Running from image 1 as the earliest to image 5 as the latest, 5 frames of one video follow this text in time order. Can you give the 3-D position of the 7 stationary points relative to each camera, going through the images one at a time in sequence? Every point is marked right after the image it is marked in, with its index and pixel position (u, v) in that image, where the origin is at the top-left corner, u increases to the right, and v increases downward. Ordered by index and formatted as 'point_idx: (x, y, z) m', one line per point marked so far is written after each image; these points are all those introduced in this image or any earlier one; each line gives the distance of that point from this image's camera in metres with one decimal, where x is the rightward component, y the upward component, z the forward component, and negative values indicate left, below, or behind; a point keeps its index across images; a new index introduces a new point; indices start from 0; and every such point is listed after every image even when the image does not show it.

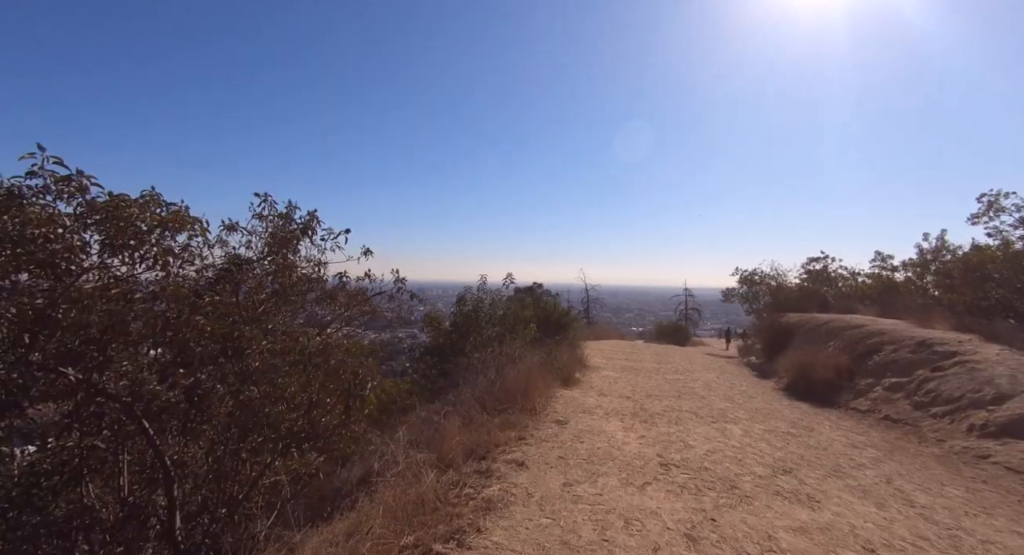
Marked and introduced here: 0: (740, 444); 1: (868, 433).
0: (+2.8, -2.1, +5.9) m
1: (+5.7, -2.5, +7.5) m
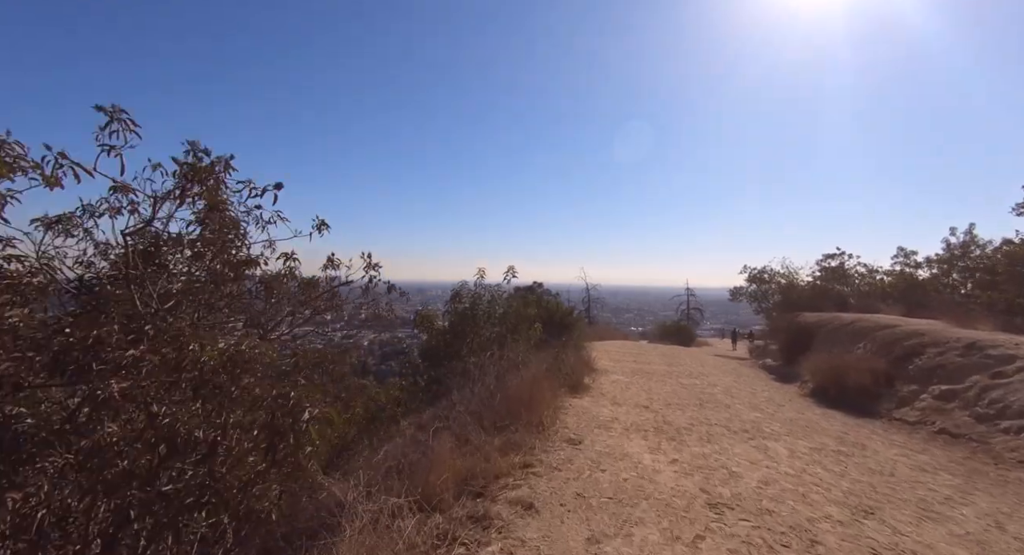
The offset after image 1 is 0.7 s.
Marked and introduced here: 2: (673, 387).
0: (+2.9, -2.0, +4.8) m
1: (+5.7, -2.4, +6.5) m
2: (+3.7, -2.5, +10.8) m
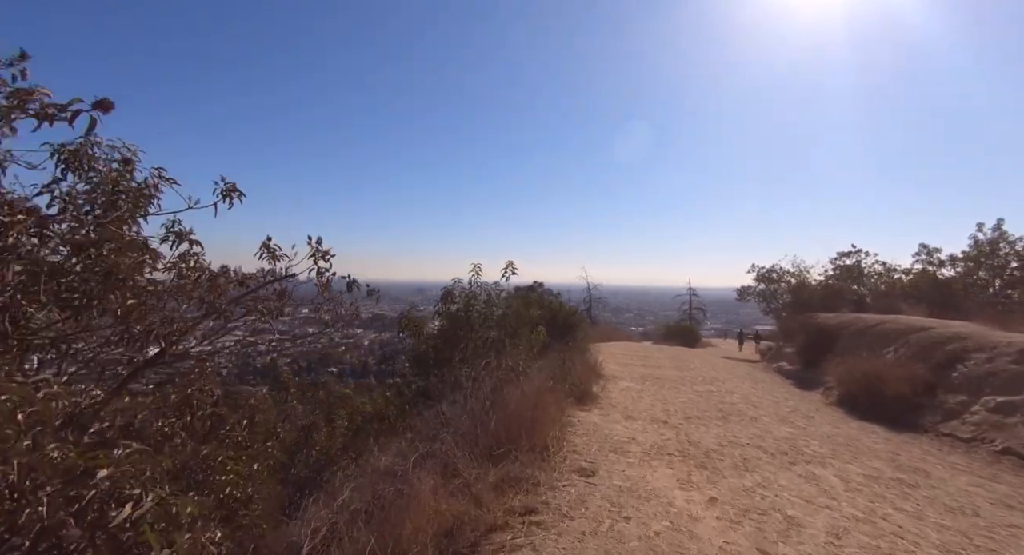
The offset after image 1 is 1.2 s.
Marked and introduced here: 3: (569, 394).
0: (+2.9, -1.9, +3.9) m
1: (+5.7, -2.3, +5.5) m
2: (+3.7, -2.5, +9.8) m
3: (+0.9, -1.9, +7.5) m
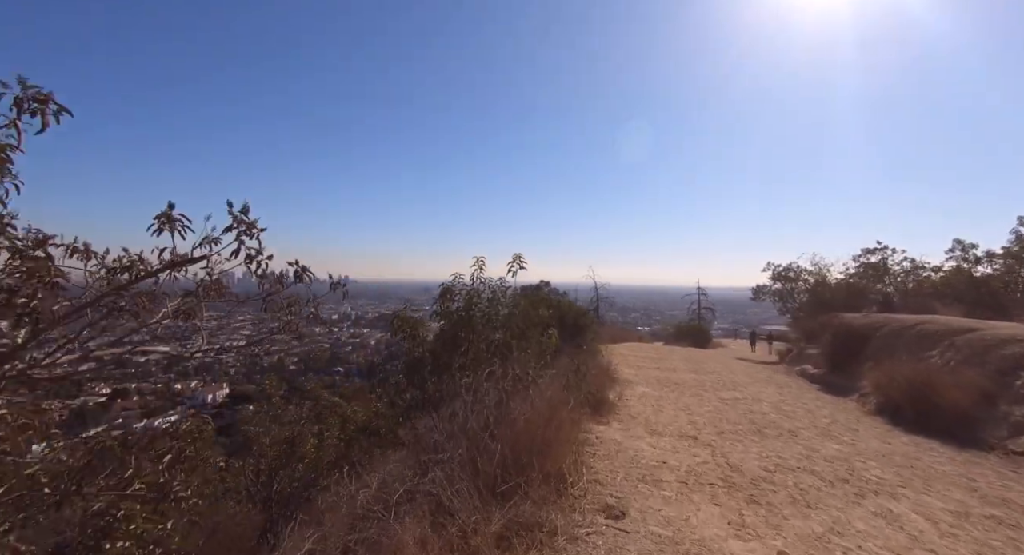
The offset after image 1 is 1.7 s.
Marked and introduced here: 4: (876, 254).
0: (+2.9, -1.9, +3.0) m
1: (+5.8, -2.3, +4.6) m
2: (+3.8, -2.4, +8.9) m
3: (+1.0, -1.8, +6.6) m
4: (+15.3, +1.0, +19.7) m
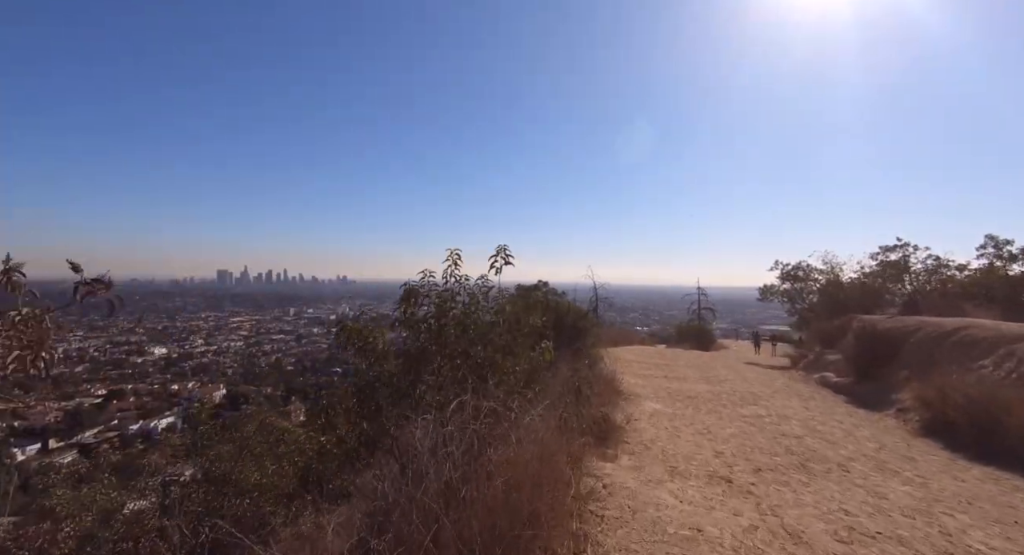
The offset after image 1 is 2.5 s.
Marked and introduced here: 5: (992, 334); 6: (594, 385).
0: (+2.8, -1.9, +1.6) m
1: (+5.6, -2.2, +3.3) m
2: (+3.7, -2.4, +7.6) m
3: (+0.8, -1.8, +5.3) m
4: (+15.1, +1.0, +18.4) m
5: (+9.8, -1.2, +9.7) m
6: (+1.4, -1.8, +8.1) m
